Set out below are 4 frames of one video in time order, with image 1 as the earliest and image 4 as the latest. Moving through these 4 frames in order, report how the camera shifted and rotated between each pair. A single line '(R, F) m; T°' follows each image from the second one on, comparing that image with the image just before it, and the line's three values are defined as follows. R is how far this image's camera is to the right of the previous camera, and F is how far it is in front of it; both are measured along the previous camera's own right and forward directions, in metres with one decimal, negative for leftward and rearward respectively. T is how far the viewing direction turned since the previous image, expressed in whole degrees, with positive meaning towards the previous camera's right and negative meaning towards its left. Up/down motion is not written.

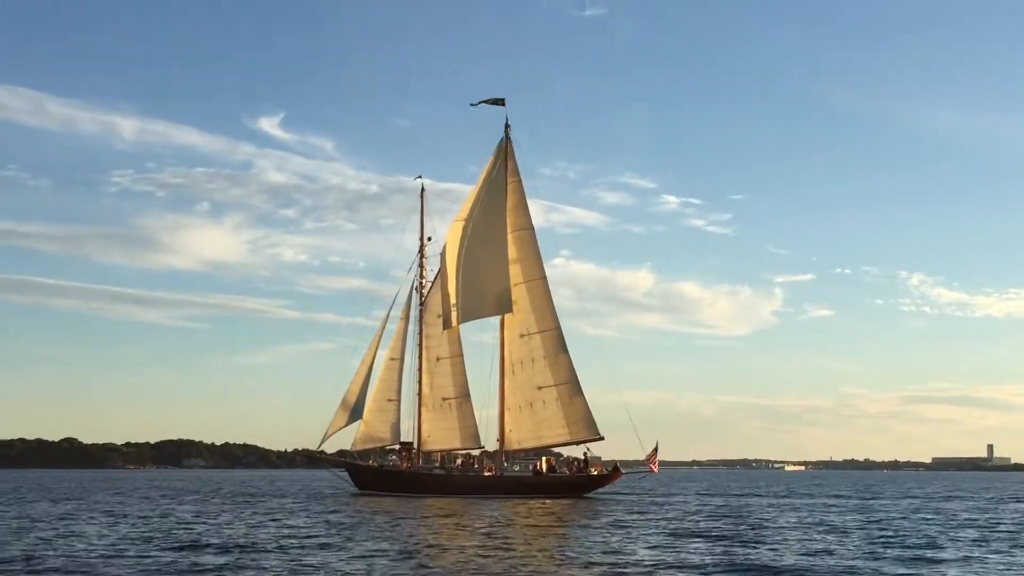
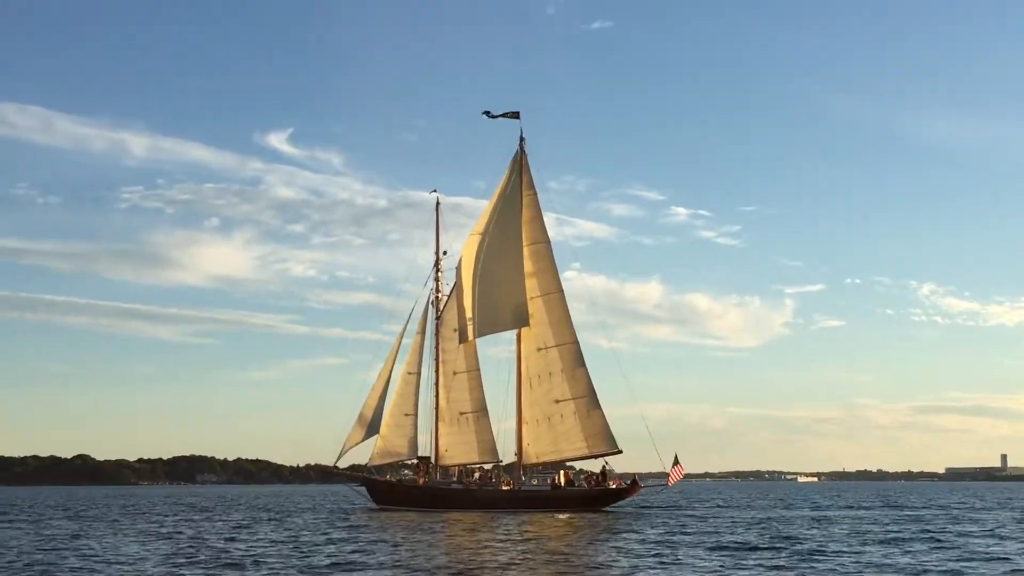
(-0.2, +0.1) m; -1°
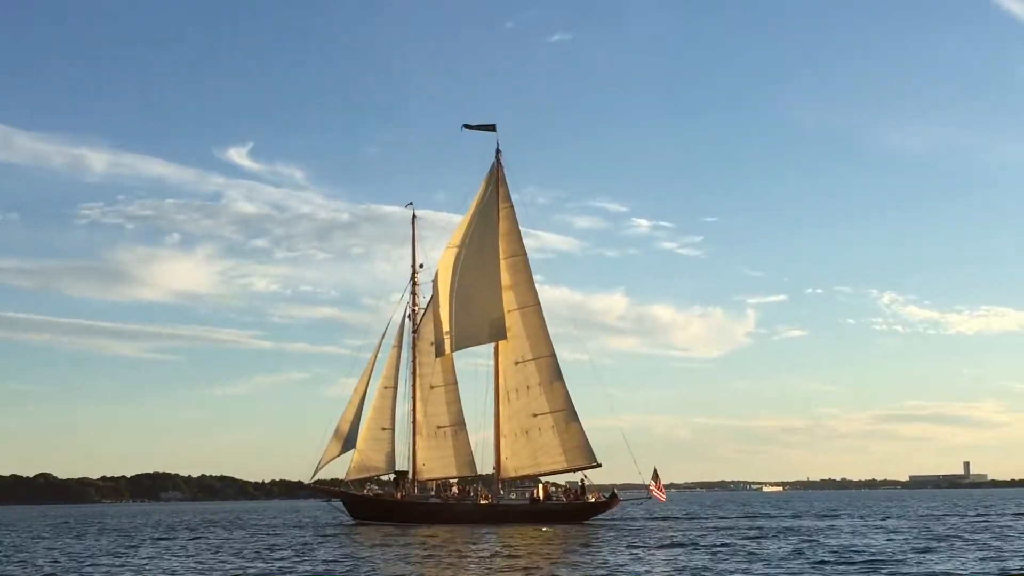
(-0.4, +0.1) m; +2°
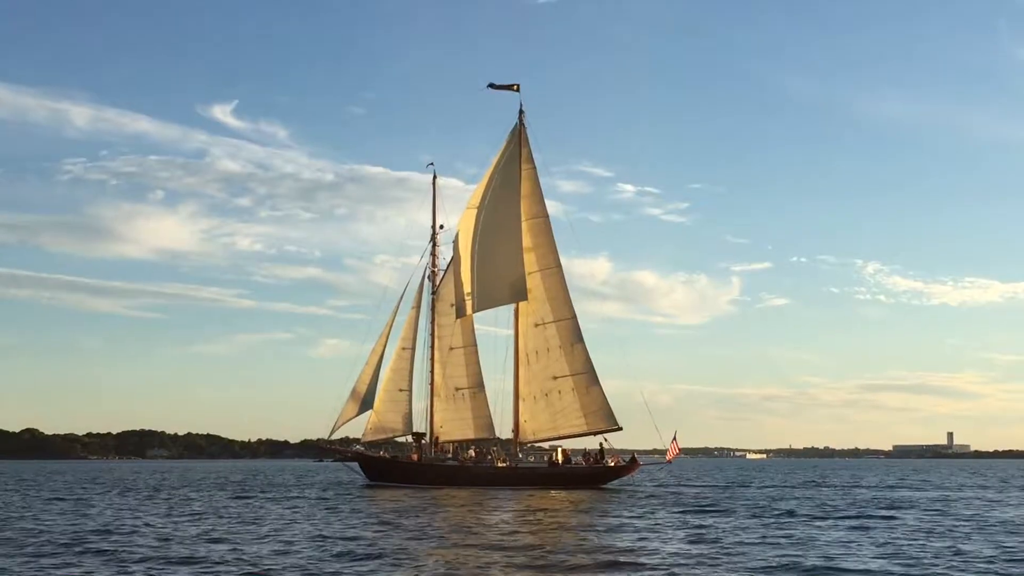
(-1.2, +0.5) m; 0°
